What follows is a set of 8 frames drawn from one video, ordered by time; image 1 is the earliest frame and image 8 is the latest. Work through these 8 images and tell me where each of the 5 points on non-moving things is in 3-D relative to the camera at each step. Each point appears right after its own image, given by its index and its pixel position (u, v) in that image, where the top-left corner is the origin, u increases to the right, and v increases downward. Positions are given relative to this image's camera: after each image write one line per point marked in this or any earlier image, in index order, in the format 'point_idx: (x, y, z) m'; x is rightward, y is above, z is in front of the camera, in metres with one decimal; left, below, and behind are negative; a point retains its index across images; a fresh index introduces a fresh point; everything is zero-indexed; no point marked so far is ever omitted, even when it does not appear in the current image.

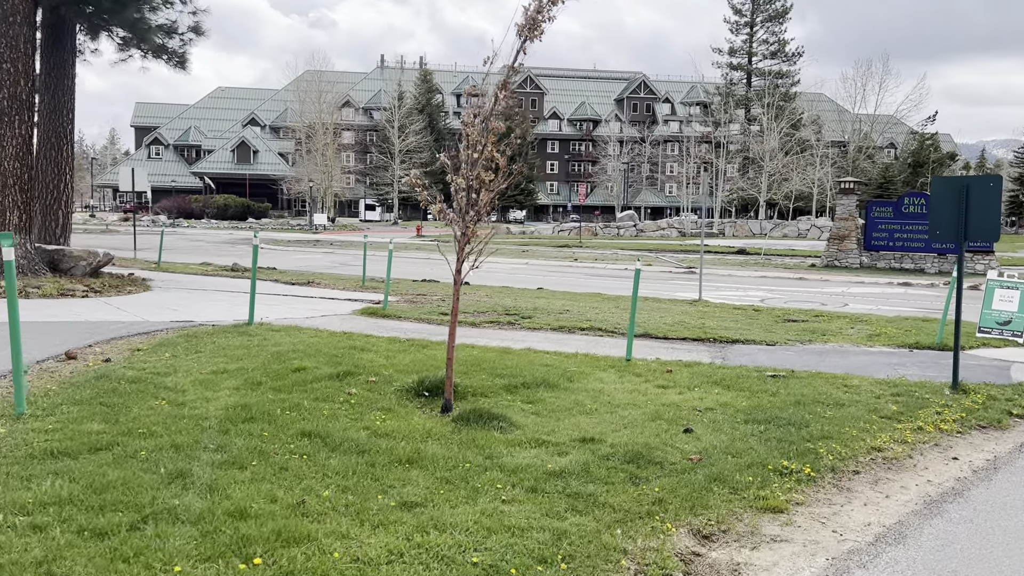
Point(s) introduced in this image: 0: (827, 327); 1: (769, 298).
0: (+4.9, -0.6, +13.4) m
1: (+5.8, -0.3, +19.2) m
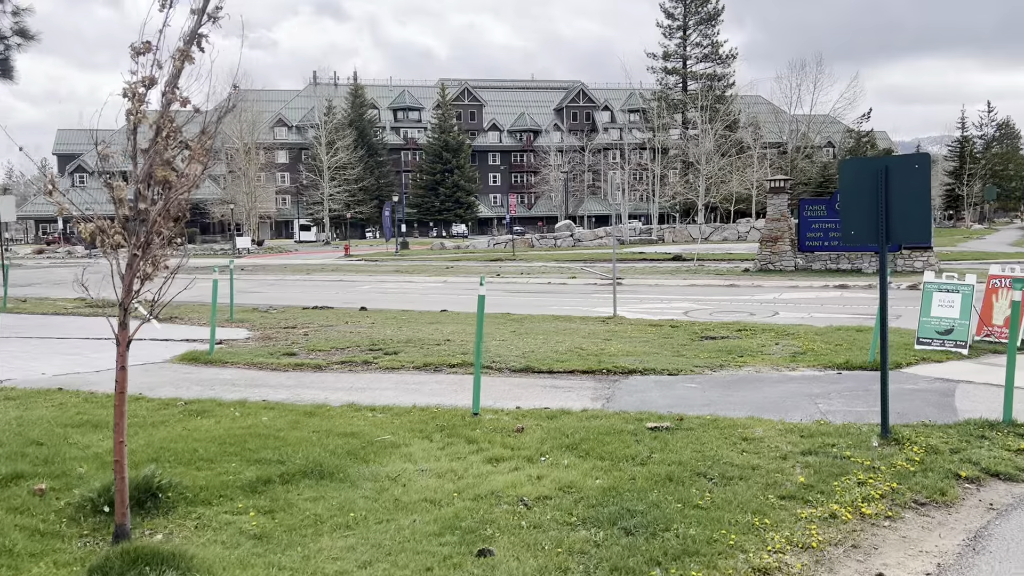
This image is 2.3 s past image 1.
0: (+3.2, -0.8, +11.7) m
1: (+3.8, -0.5, +17.5) m
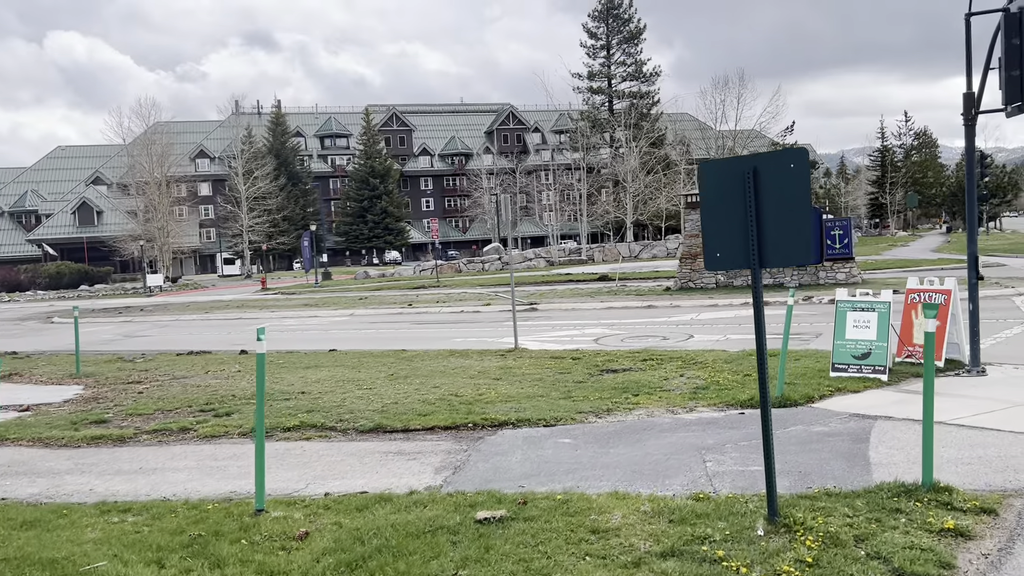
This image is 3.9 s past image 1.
0: (+1.6, -1.1, +10.4) m
1: (+1.8, -1.0, +16.3) m
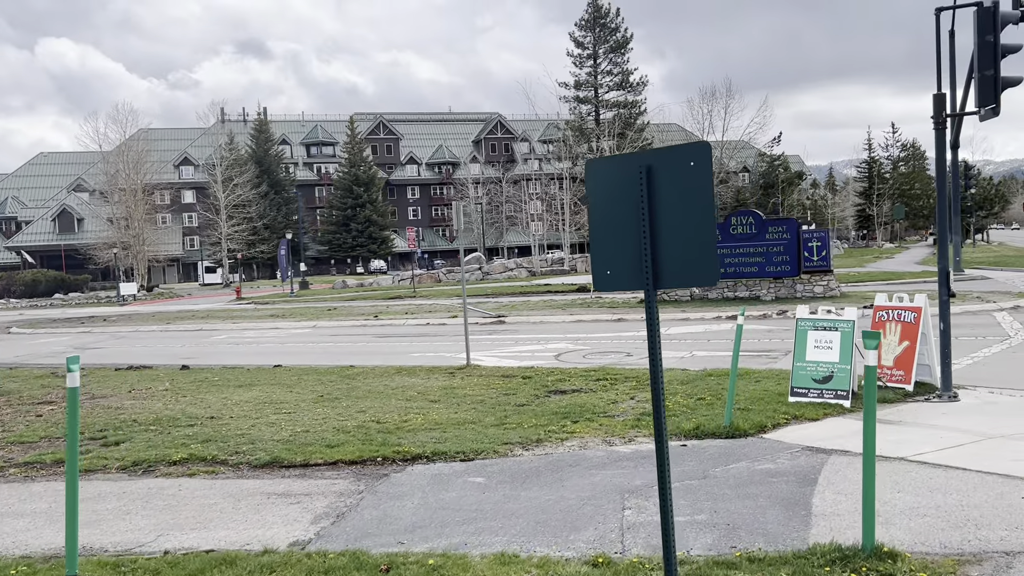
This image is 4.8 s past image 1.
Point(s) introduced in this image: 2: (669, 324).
0: (+0.9, -1.3, +9.6) m
1: (+1.0, -1.2, +15.5) m
2: (+3.5, -0.8, +19.2) m
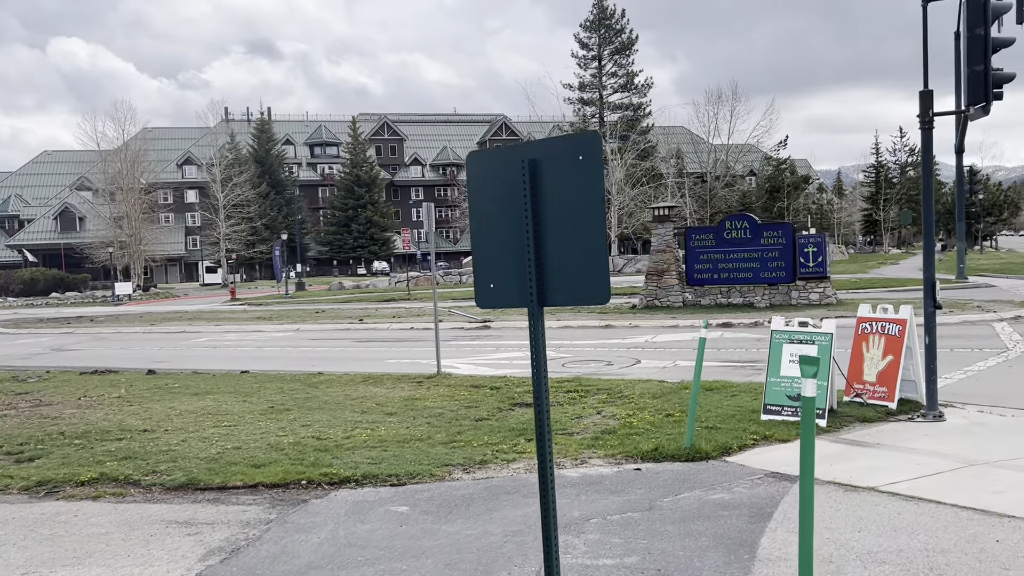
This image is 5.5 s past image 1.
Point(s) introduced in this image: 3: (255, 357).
0: (+0.4, -1.4, +9.0) m
1: (+0.6, -1.3, +14.9) m
2: (+3.1, -0.9, +18.6) m
3: (-5.4, -1.5, +18.2) m
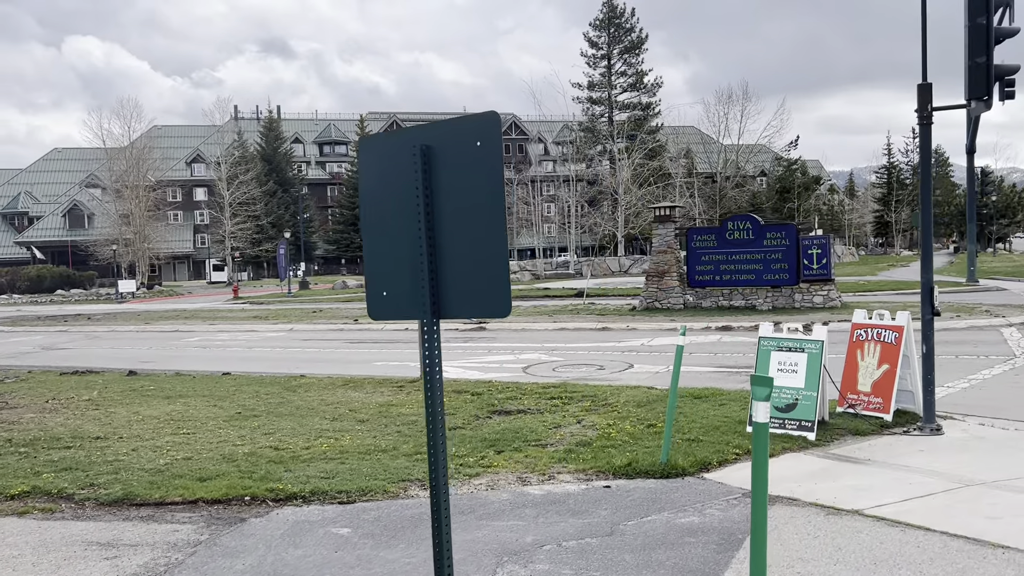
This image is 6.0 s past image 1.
0: (+0.2, -1.4, +8.5) m
1: (+0.4, -1.3, +14.4) m
2: (+3.0, -1.0, +18.1) m
3: (-5.6, -1.4, +17.8) m
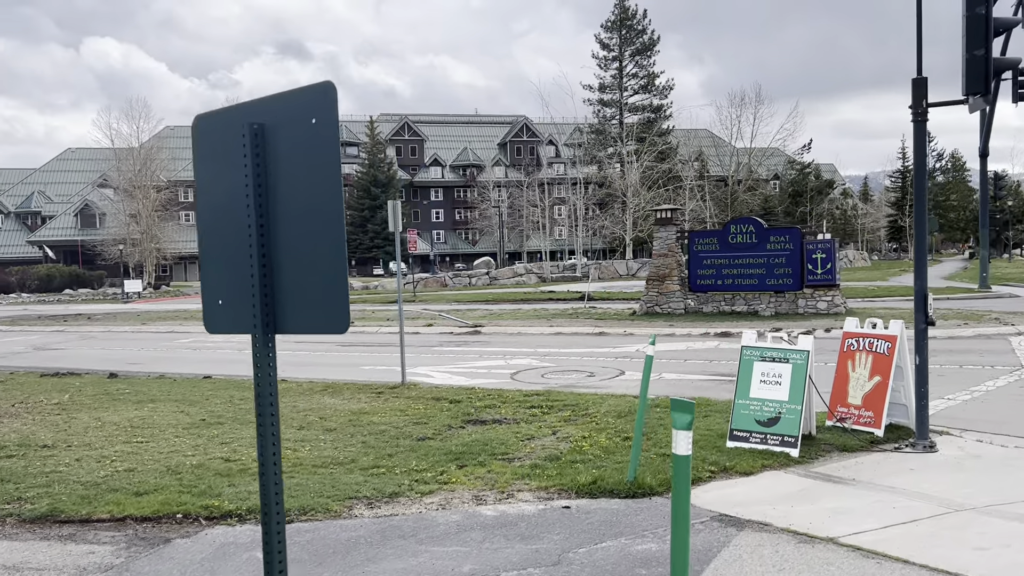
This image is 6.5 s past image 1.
0: (-0.1, -1.5, +8.1) m
1: (+0.2, -1.4, +14.0) m
2: (+2.9, -1.1, +17.7) m
3: (-5.7, -1.5, +17.5) m
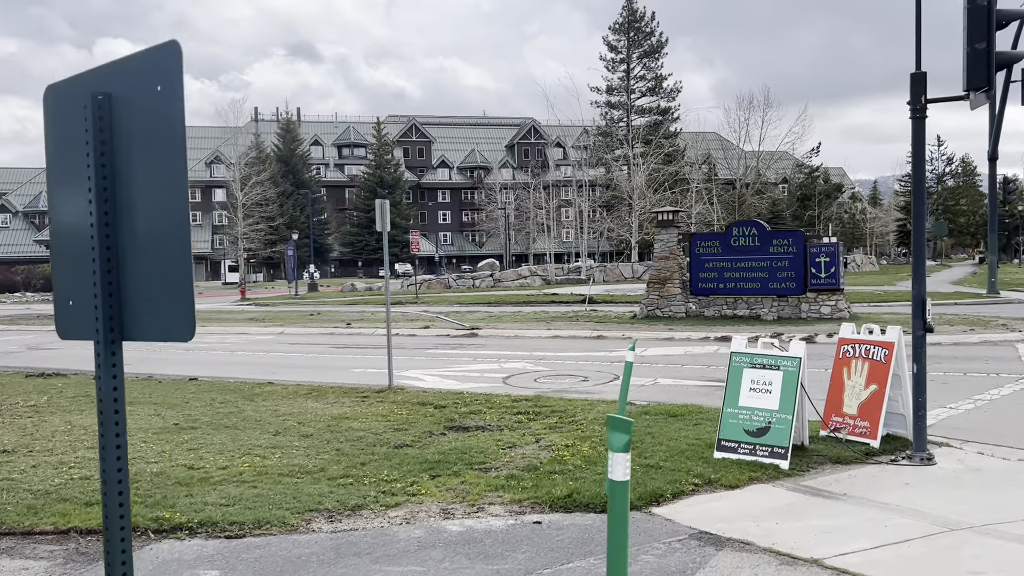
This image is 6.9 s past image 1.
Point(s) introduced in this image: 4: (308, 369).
0: (-0.3, -1.5, +7.8) m
1: (+0.1, -1.4, +13.7) m
2: (+2.8, -1.1, +17.3) m
3: (-5.8, -1.5, +17.2) m
4: (-3.7, -1.4, +15.5) m
